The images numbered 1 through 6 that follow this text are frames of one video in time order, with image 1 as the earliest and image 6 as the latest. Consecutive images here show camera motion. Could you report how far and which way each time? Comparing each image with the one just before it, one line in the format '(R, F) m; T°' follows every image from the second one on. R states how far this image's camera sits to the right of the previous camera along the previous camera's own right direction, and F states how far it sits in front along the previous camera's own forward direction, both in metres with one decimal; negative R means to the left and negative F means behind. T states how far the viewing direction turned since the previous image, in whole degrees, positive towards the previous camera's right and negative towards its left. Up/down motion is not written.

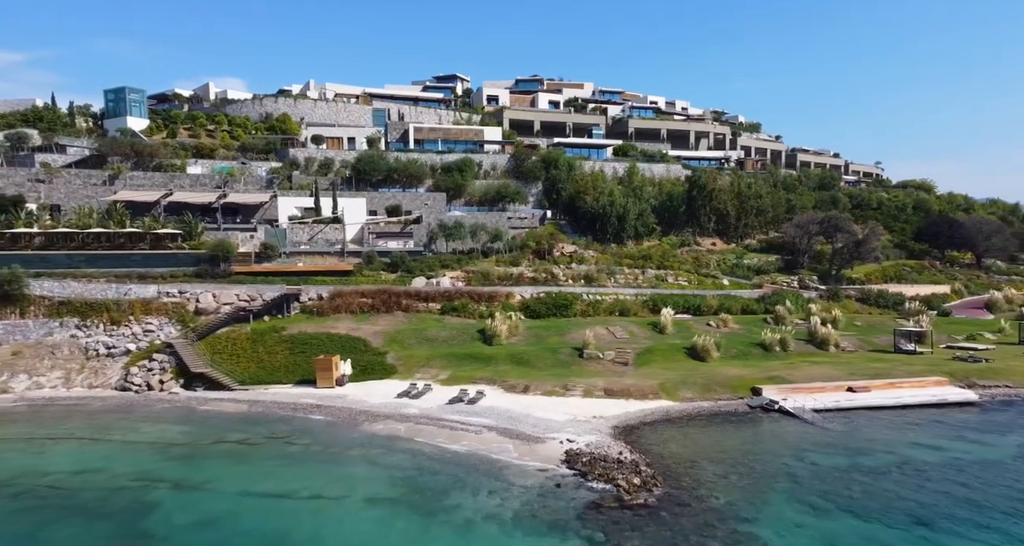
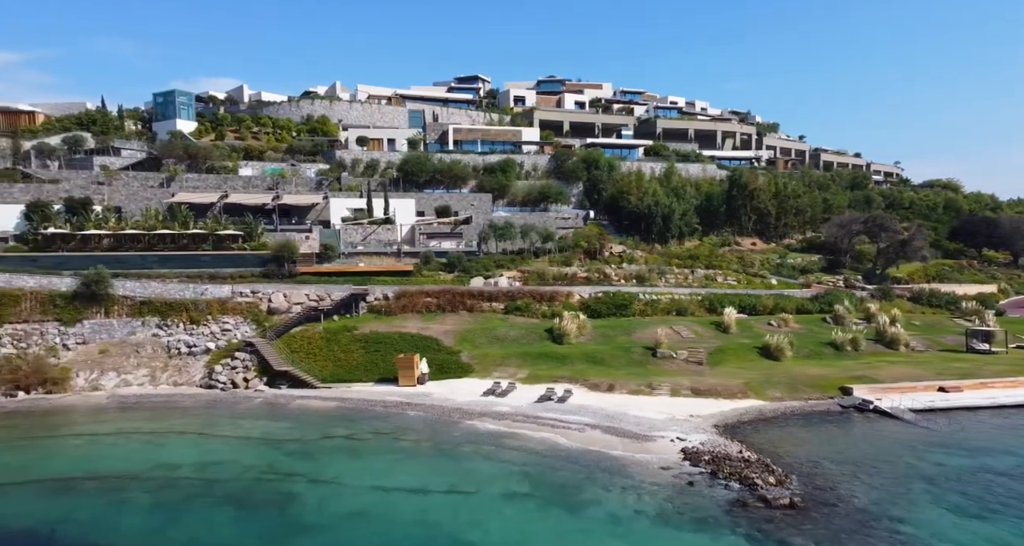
(-3.3, -0.4) m; -1°
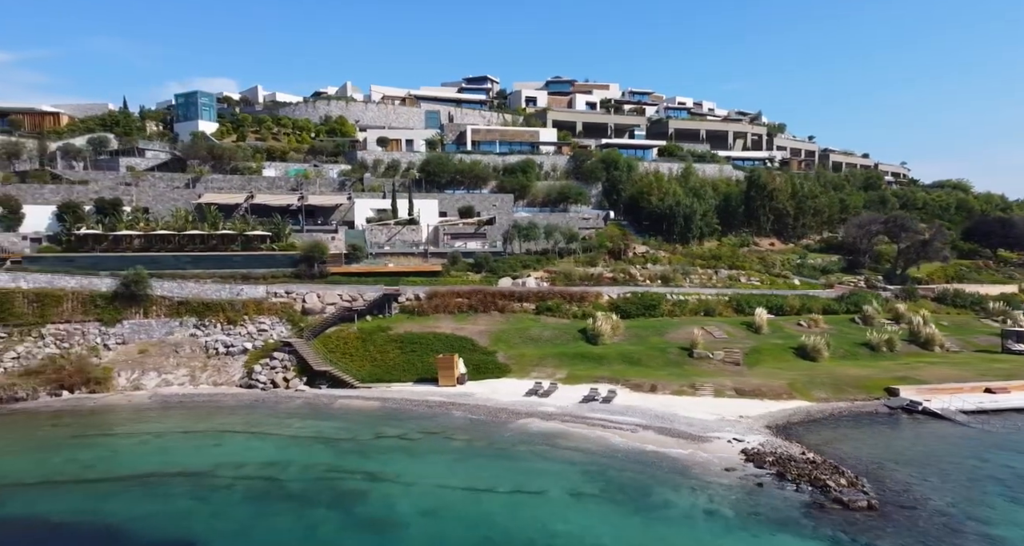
(-1.8, -0.1) m; 0°
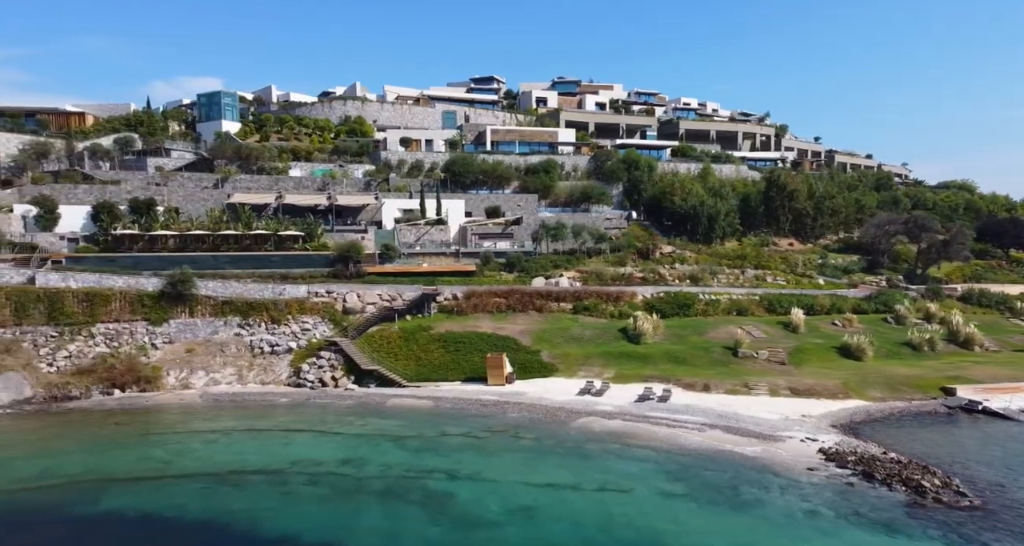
(-2.5, -0.1) m; 0°
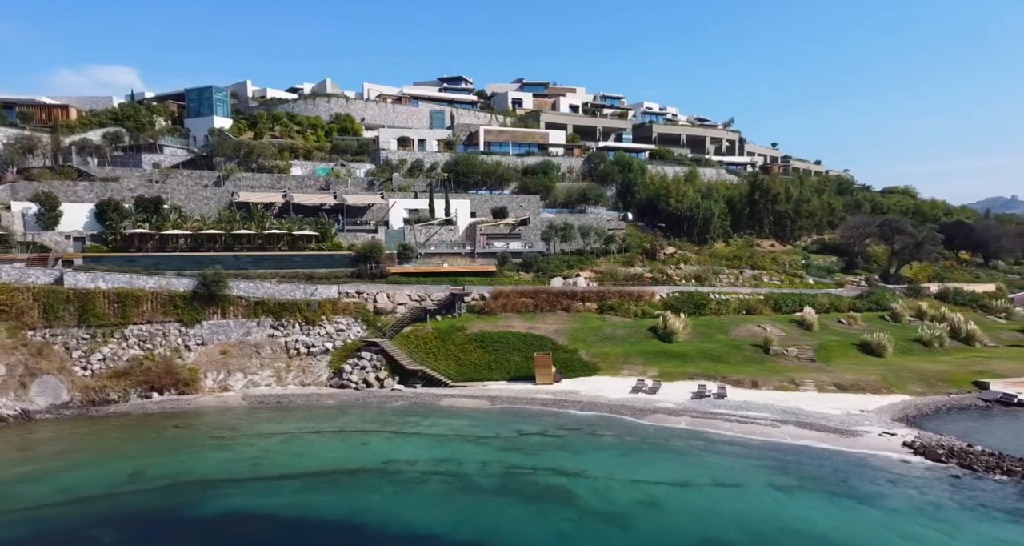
(-4.8, -0.2) m; +4°
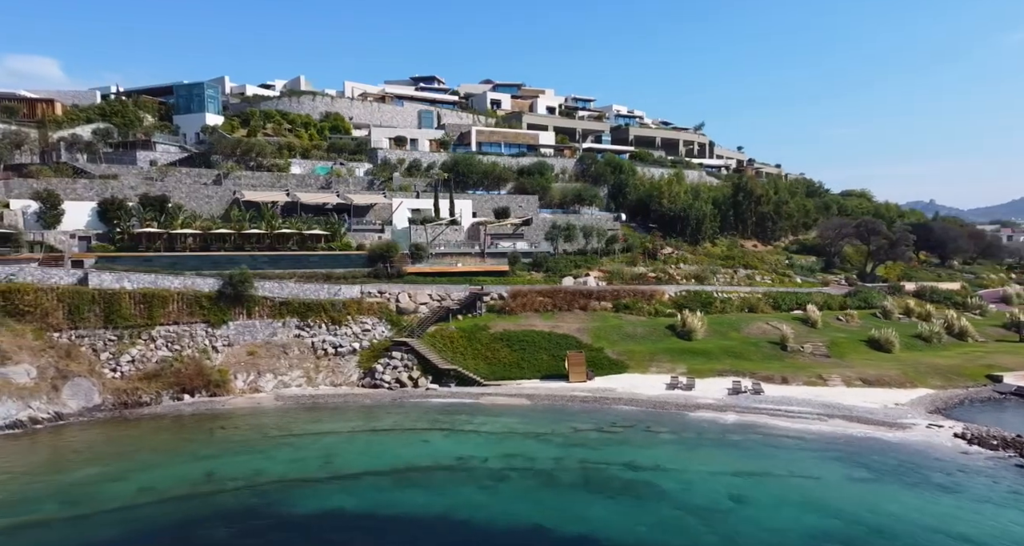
(-3.7, -0.3) m; +3°
